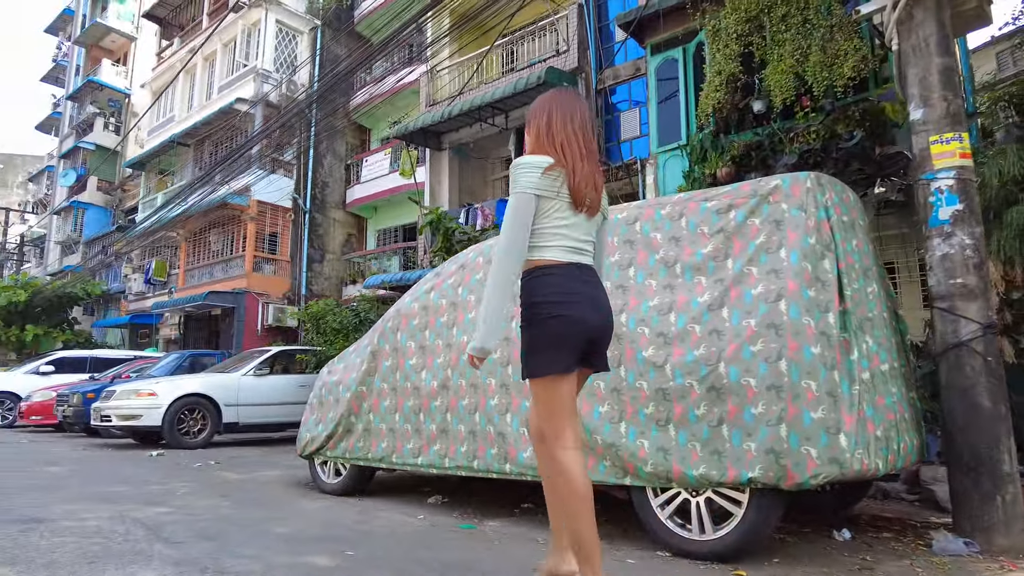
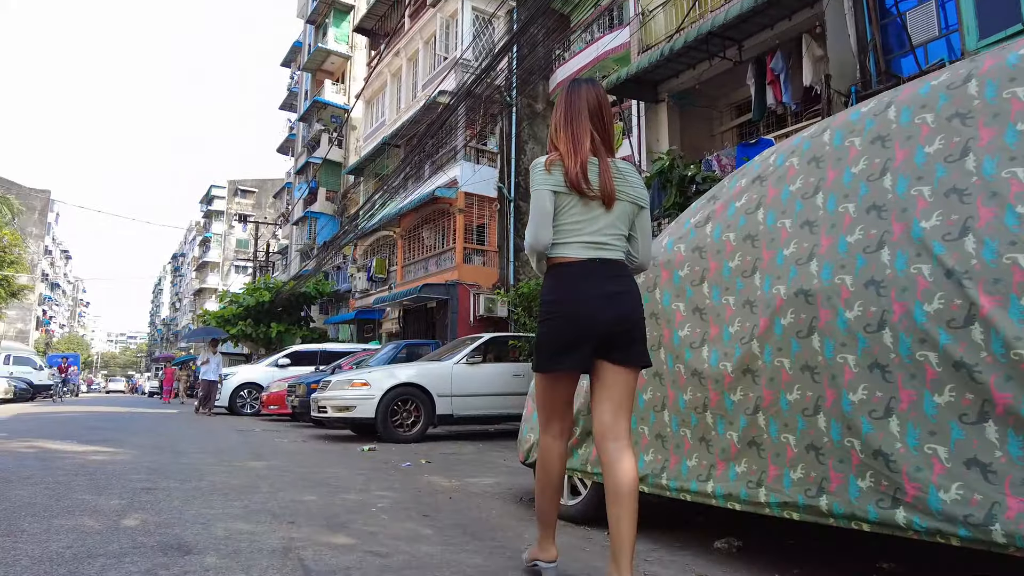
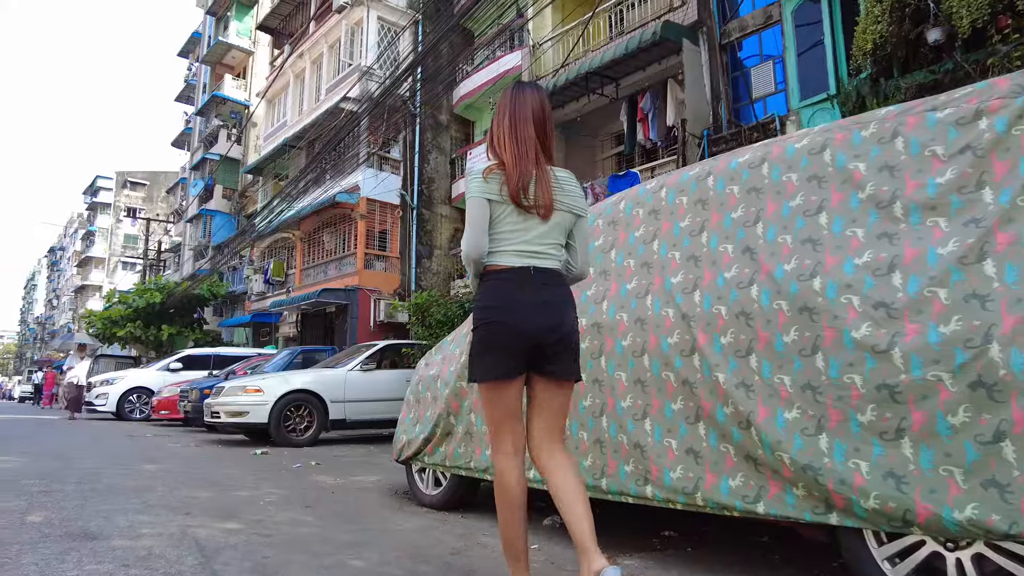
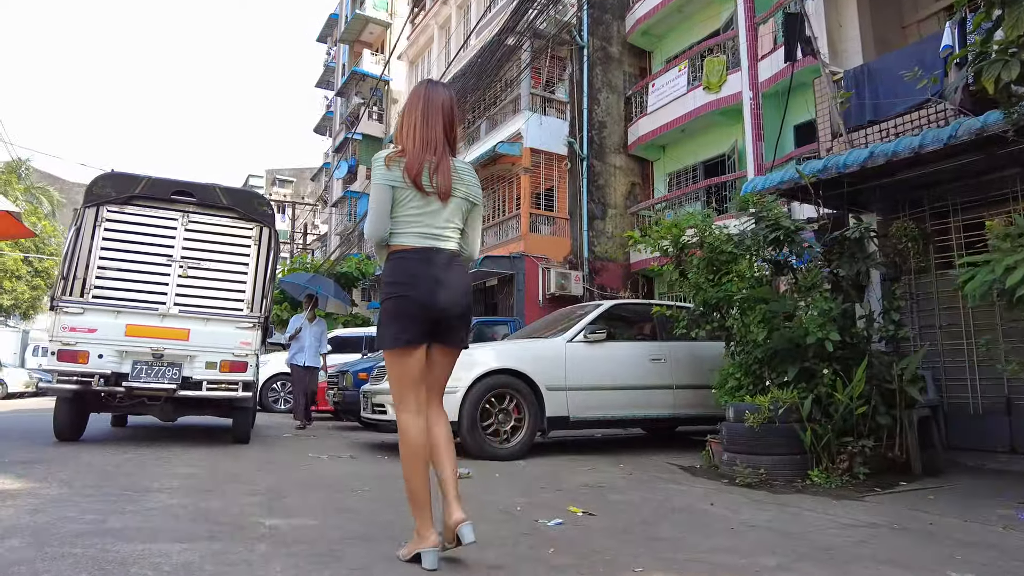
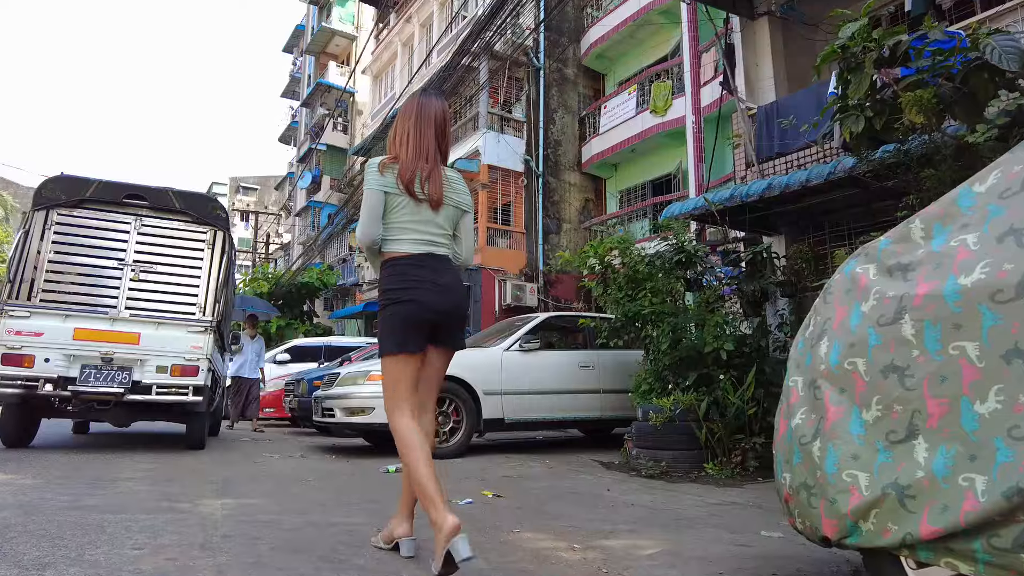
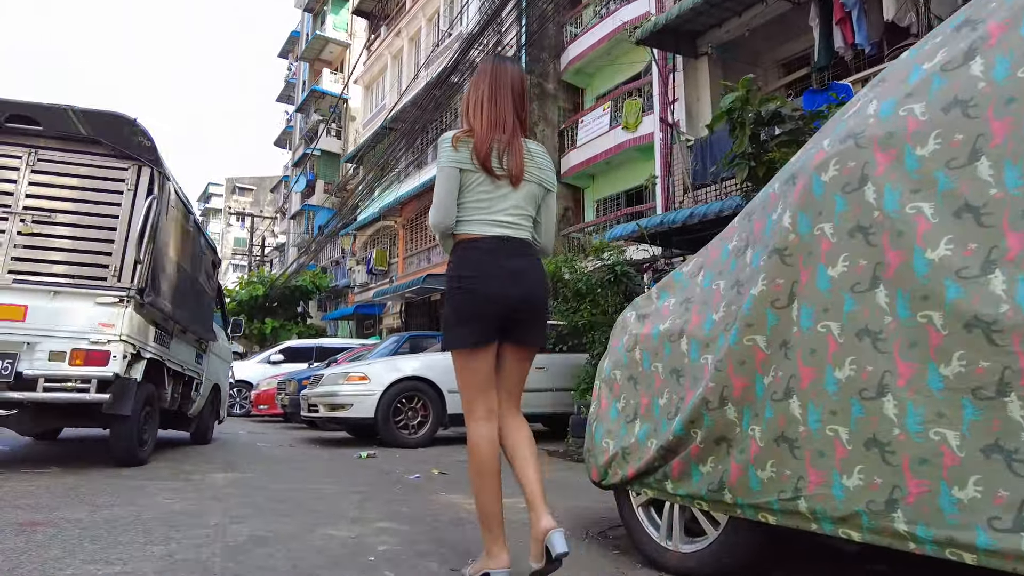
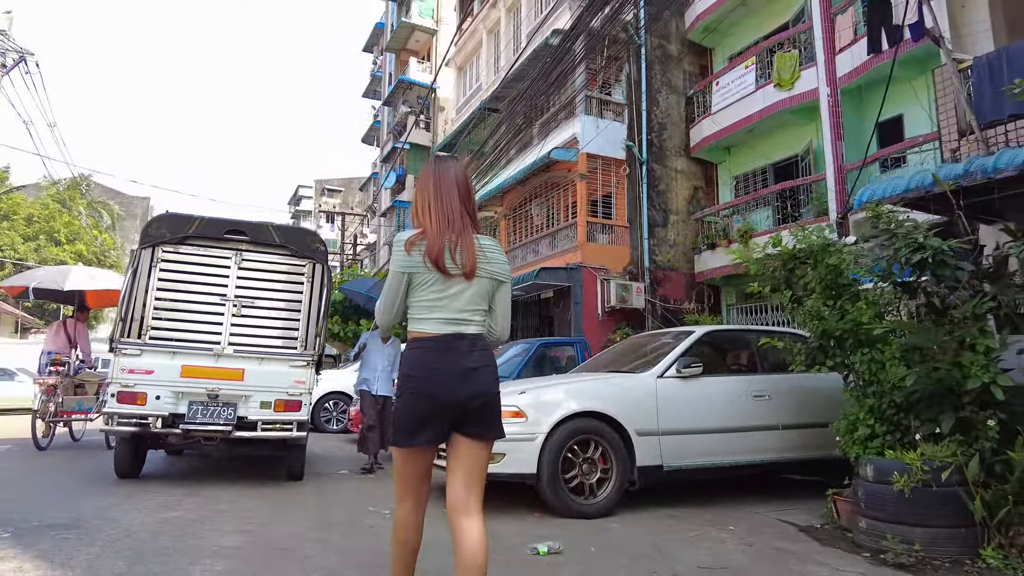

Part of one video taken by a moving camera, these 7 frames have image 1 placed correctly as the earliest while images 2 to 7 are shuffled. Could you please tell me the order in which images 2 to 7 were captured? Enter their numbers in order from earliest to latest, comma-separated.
3, 2, 6, 5, 4, 7
